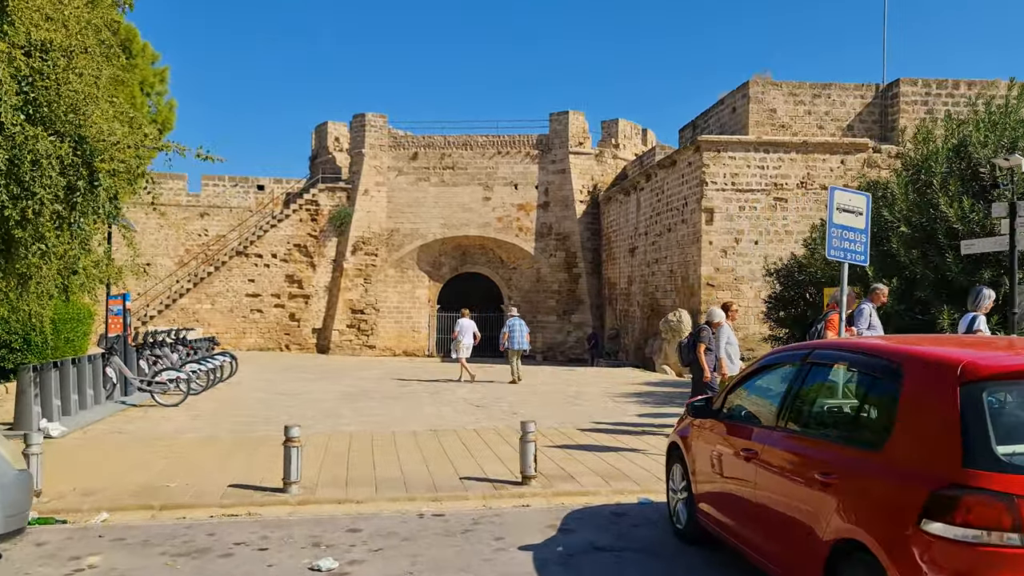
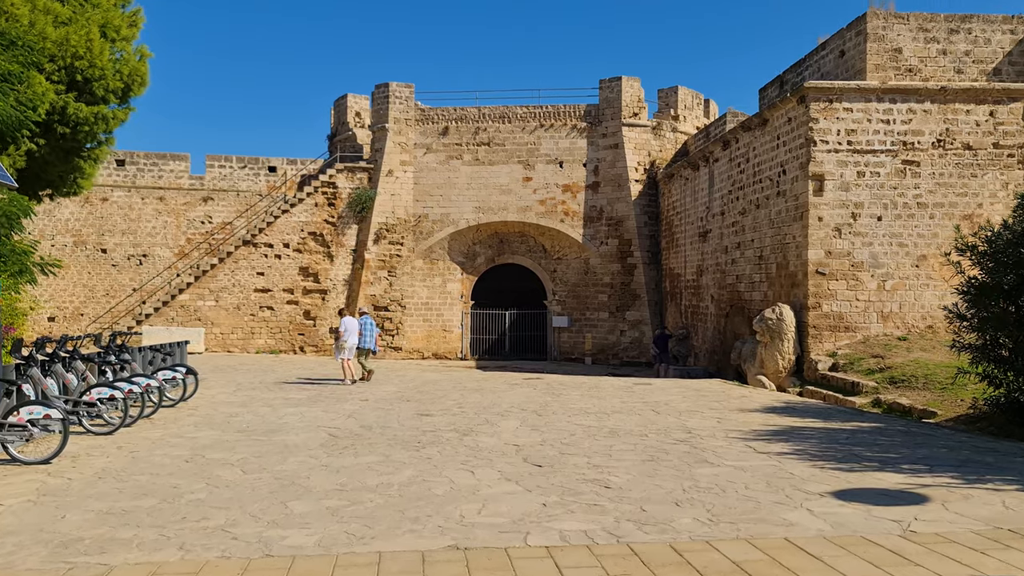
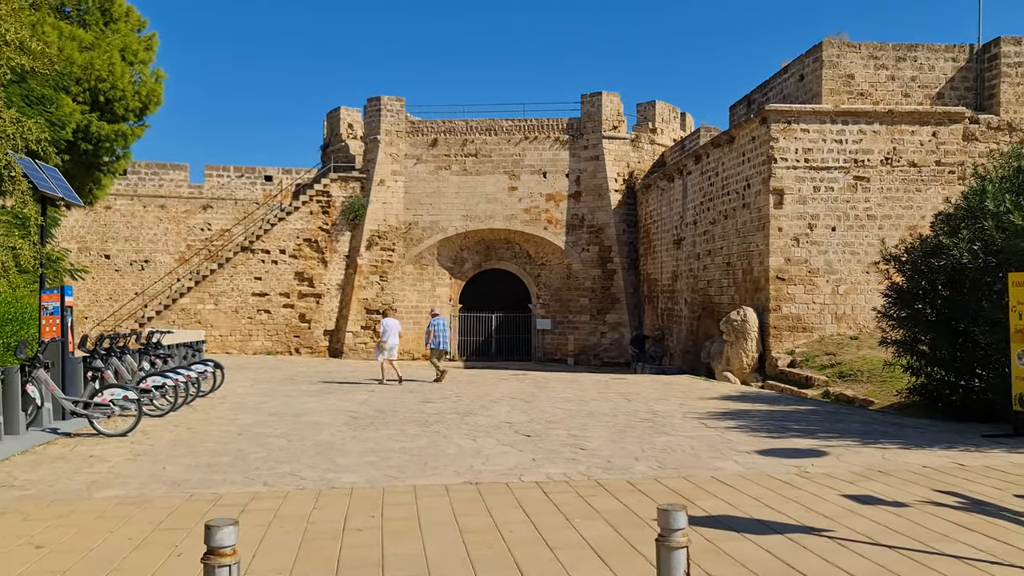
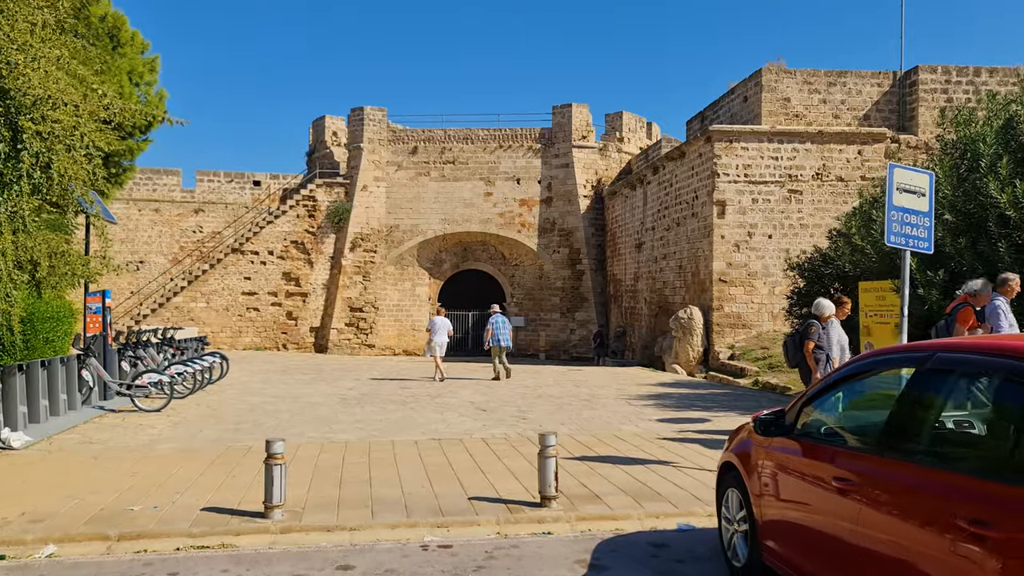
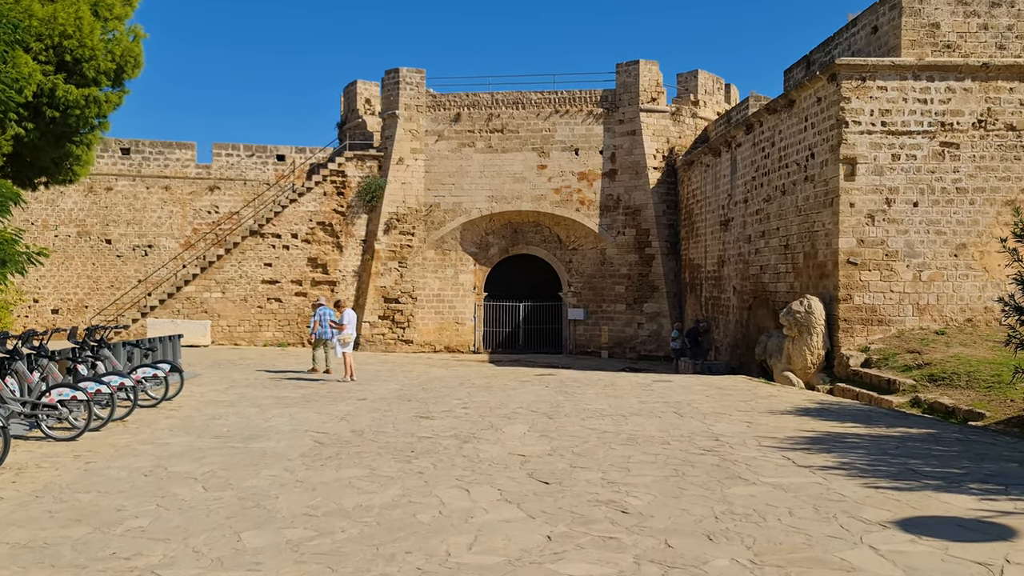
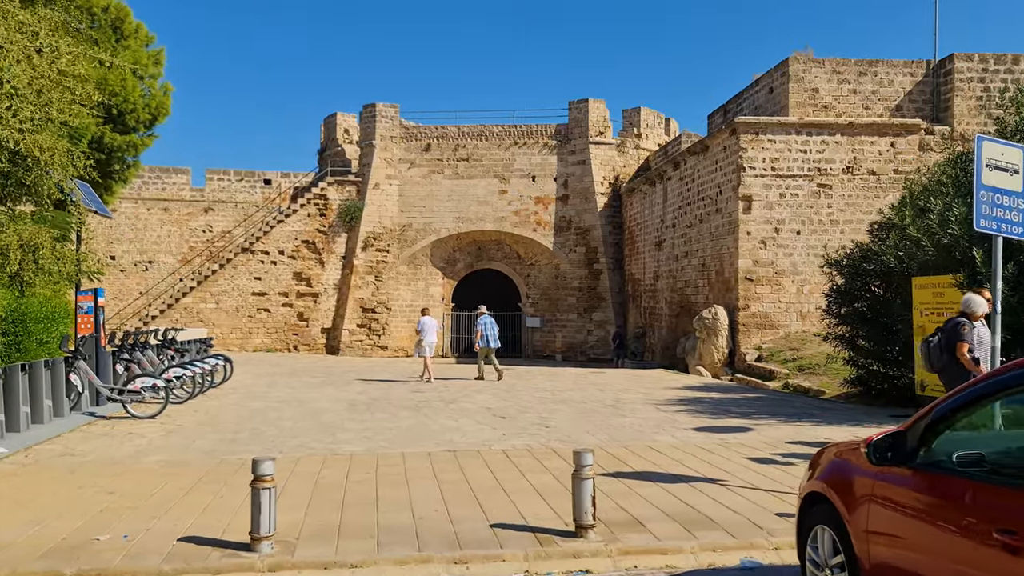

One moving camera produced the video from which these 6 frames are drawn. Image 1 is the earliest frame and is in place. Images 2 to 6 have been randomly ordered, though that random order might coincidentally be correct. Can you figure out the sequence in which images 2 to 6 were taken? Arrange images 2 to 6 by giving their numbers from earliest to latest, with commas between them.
4, 6, 3, 2, 5
